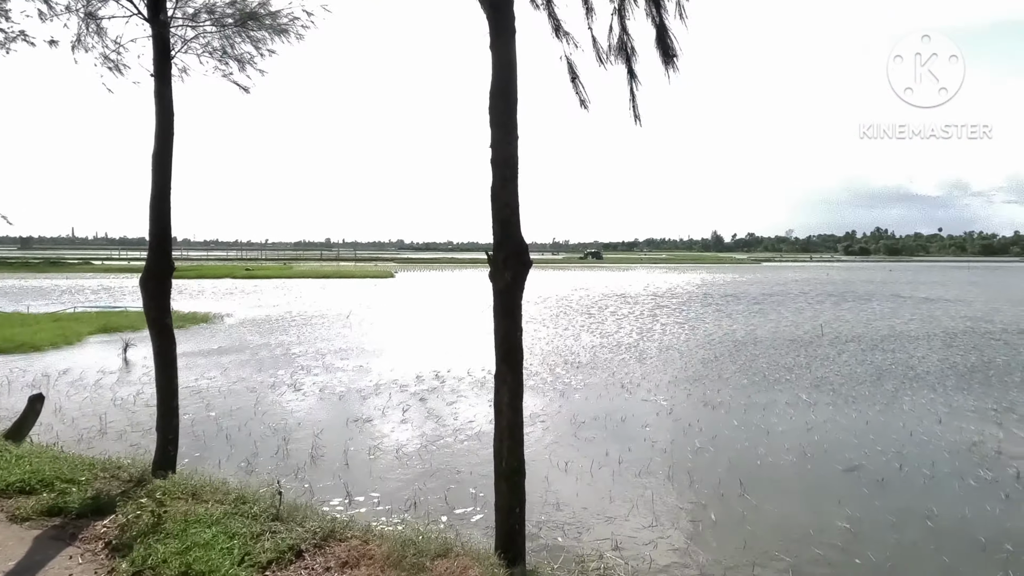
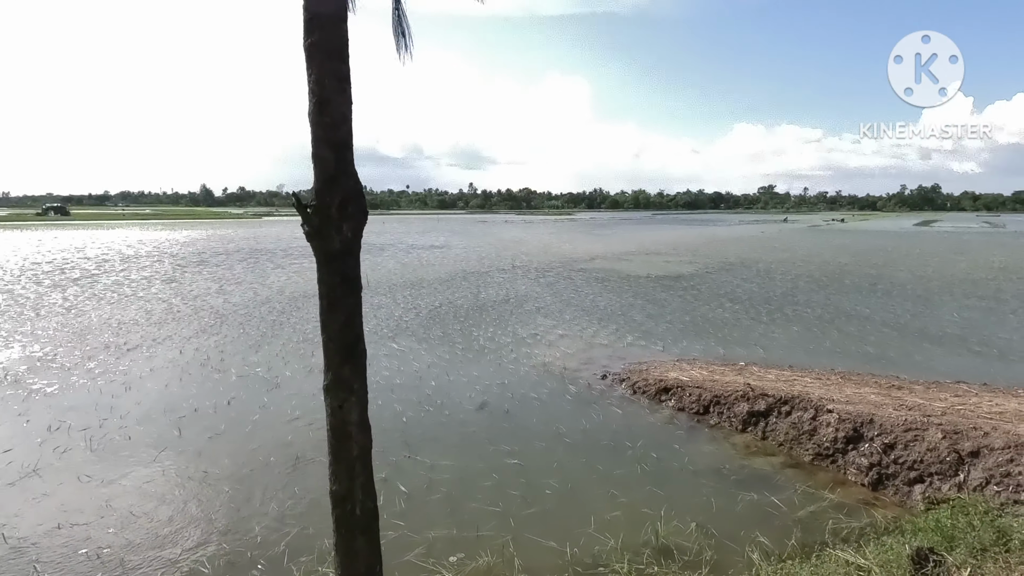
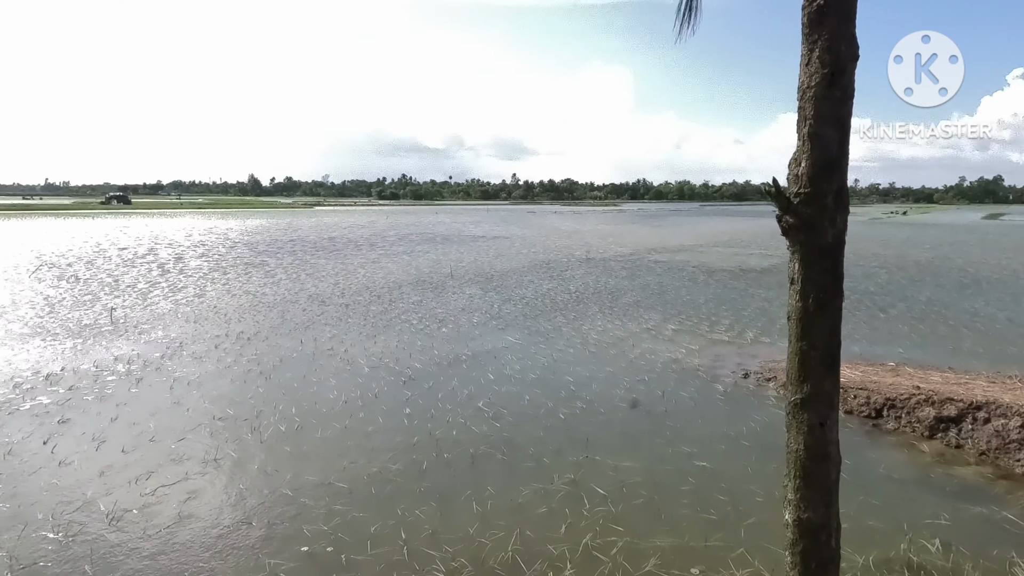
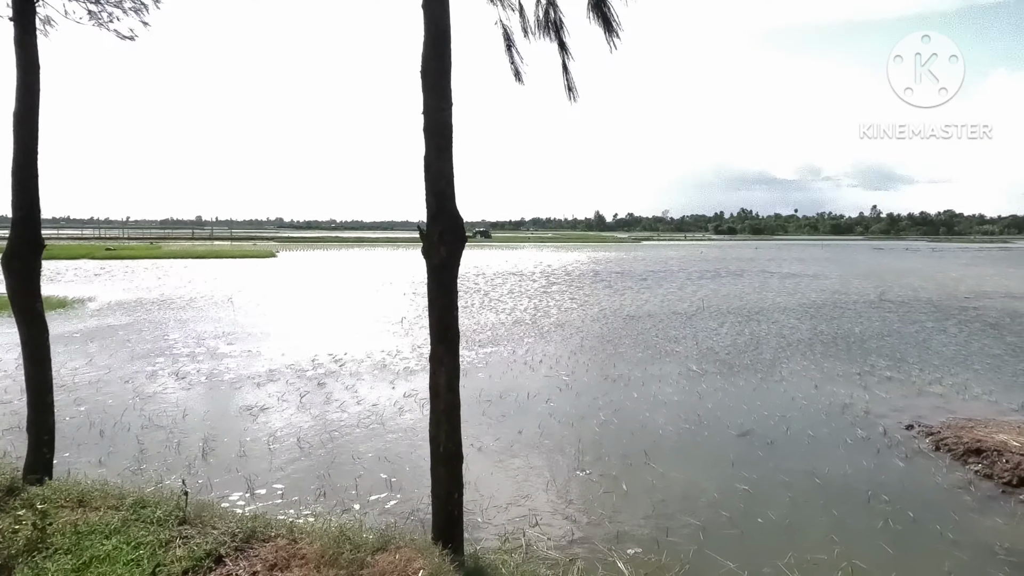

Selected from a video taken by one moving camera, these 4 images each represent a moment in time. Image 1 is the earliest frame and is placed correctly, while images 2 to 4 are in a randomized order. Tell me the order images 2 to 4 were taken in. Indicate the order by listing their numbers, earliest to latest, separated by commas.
4, 2, 3
